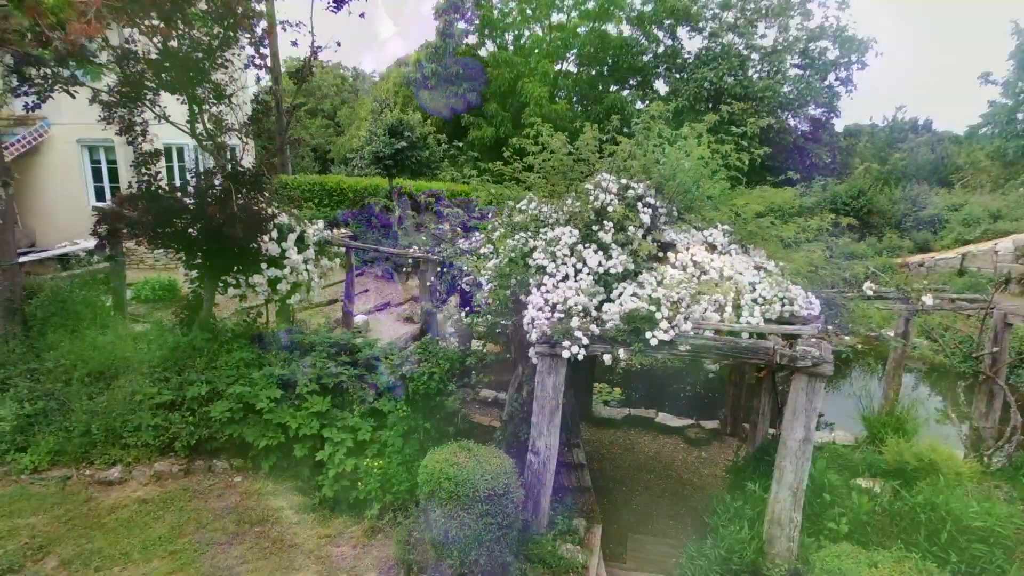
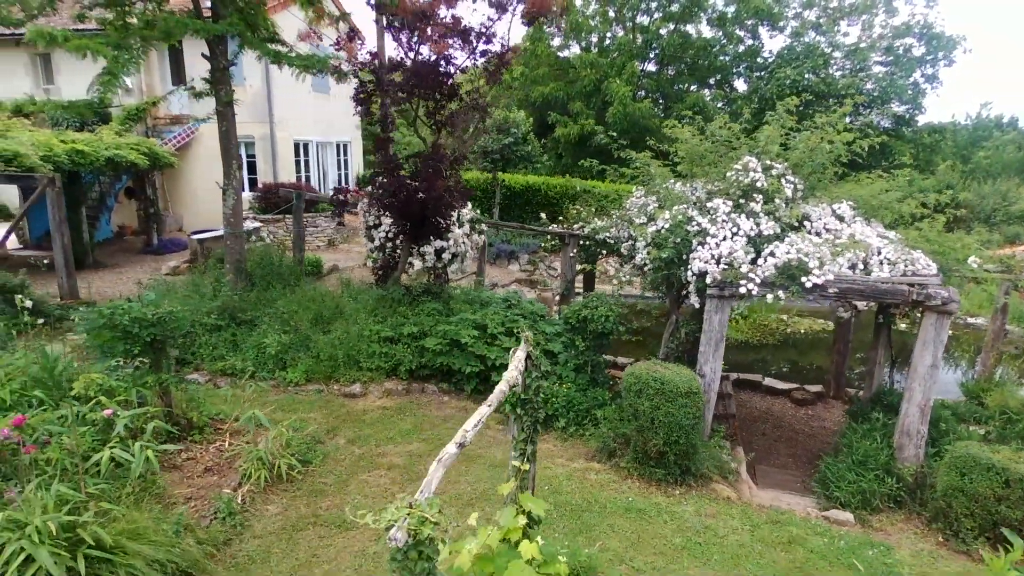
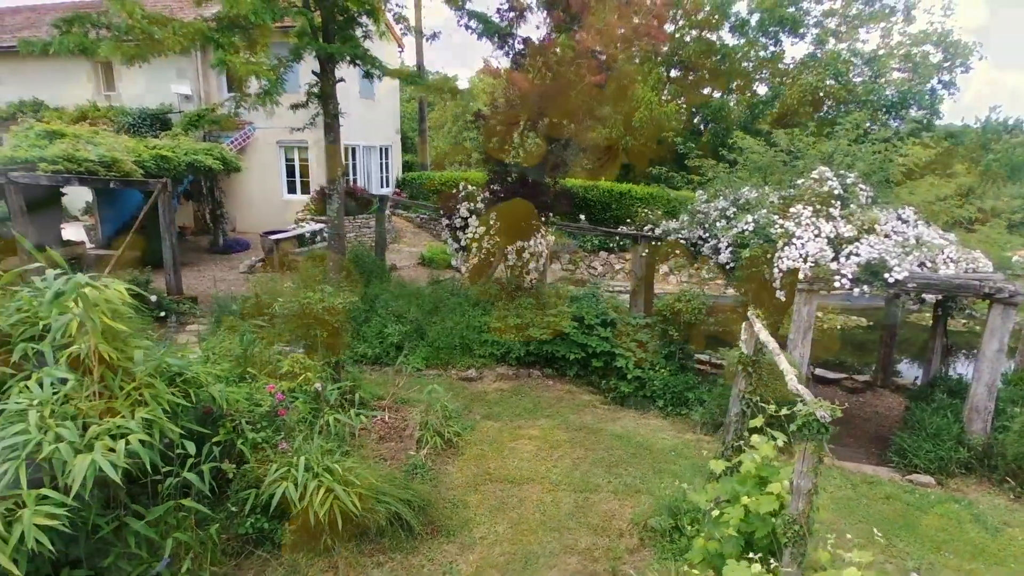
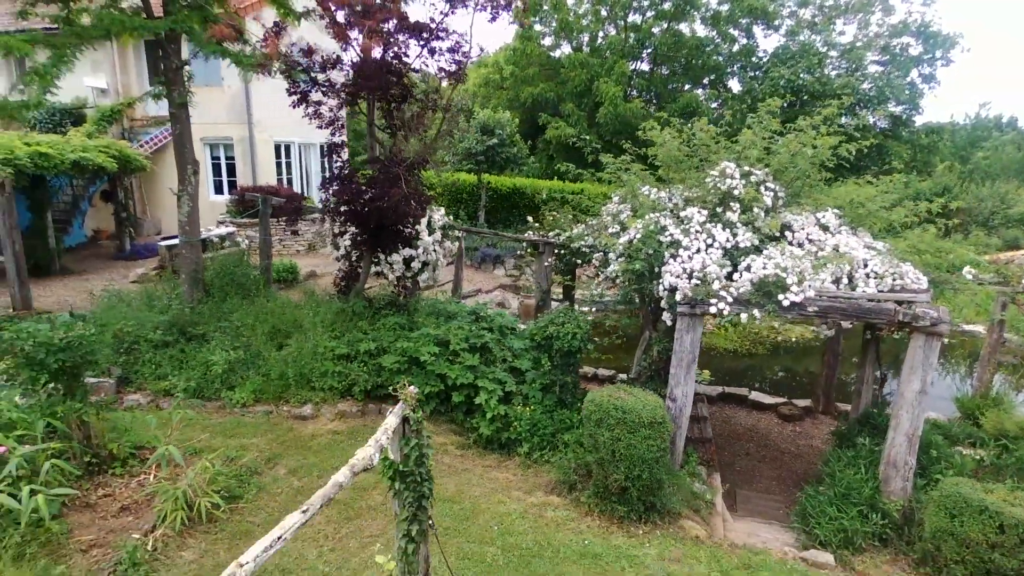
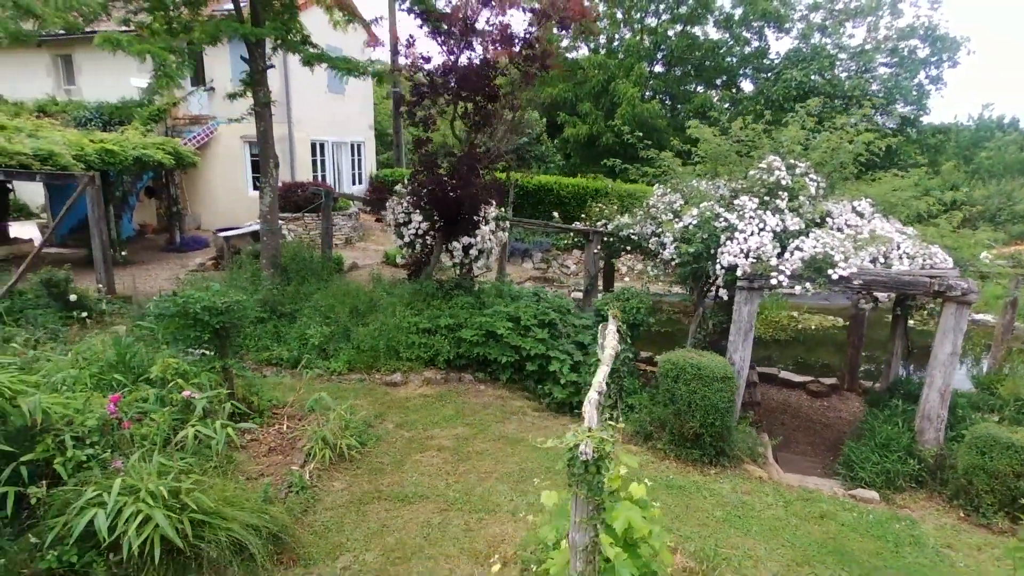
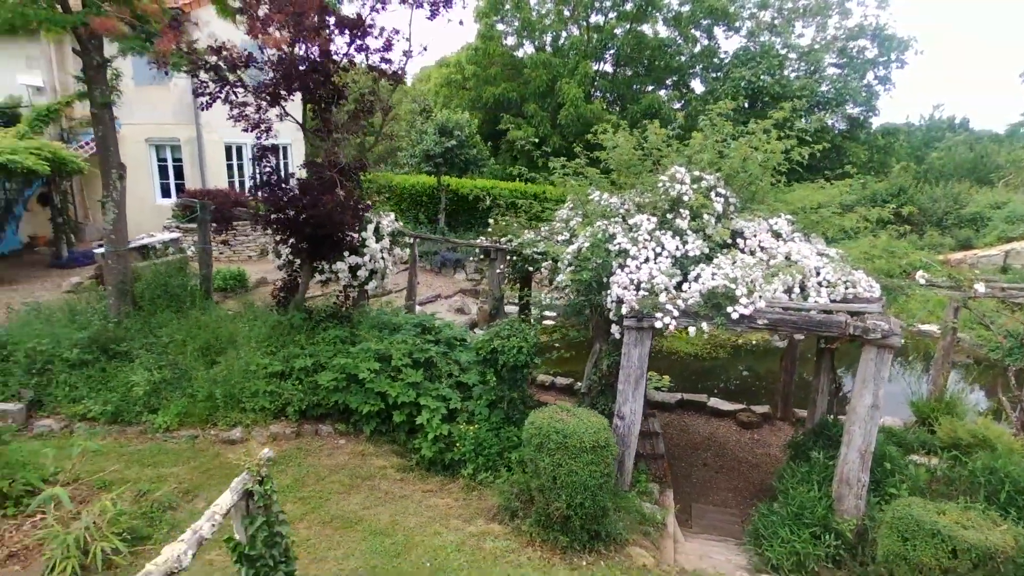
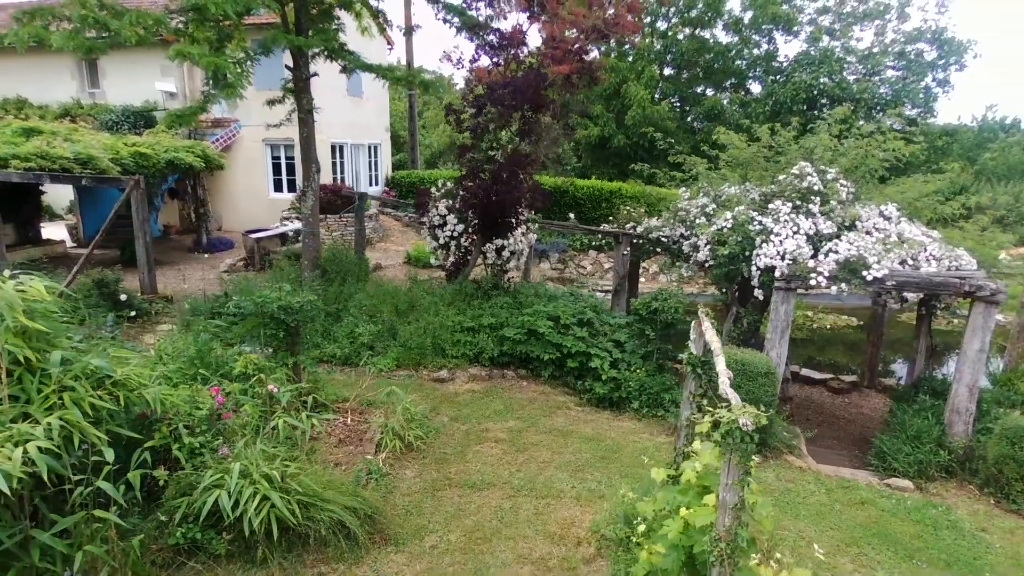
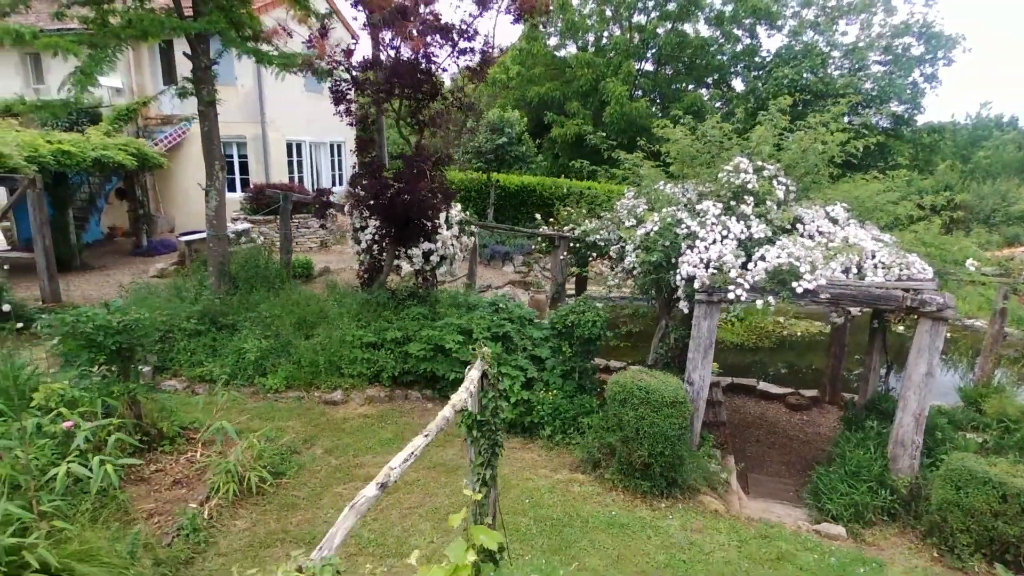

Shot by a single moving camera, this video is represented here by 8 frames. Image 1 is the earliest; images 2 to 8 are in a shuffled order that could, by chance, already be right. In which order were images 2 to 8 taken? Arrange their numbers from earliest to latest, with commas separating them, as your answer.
6, 4, 8, 2, 5, 7, 3
